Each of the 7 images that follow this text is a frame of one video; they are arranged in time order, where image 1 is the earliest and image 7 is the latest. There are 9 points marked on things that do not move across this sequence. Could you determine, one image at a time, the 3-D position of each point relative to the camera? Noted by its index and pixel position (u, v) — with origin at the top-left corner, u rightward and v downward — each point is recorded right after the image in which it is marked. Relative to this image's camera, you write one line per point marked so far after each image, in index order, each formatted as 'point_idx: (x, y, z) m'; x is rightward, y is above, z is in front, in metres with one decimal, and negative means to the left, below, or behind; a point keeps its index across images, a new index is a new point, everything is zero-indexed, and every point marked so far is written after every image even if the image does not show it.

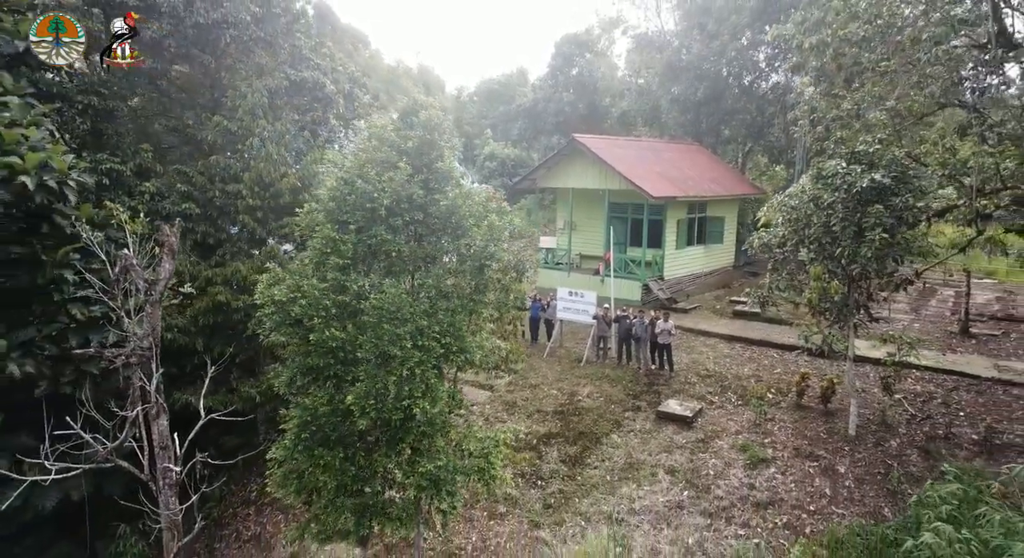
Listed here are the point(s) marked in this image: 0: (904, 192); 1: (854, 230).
0: (+4.0, +0.9, +6.1) m
1: (+3.5, +0.5, +6.3) m
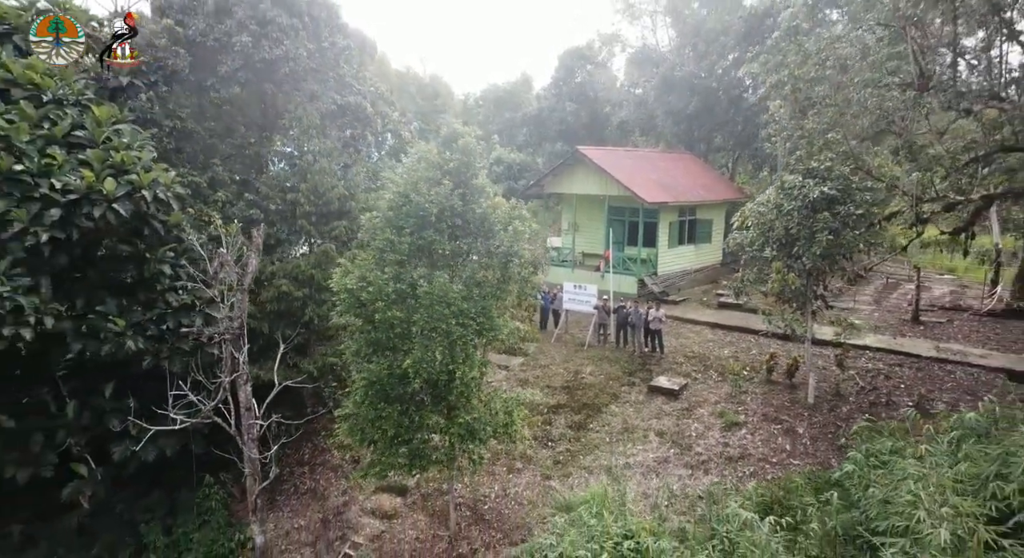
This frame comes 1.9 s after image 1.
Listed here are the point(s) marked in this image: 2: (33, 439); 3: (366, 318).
0: (+4.2, +1.0, +7.5) m
1: (+3.7, +0.6, +7.7) m
2: (-5.9, -1.9, +7.4) m
3: (-1.6, -0.4, +6.9) m
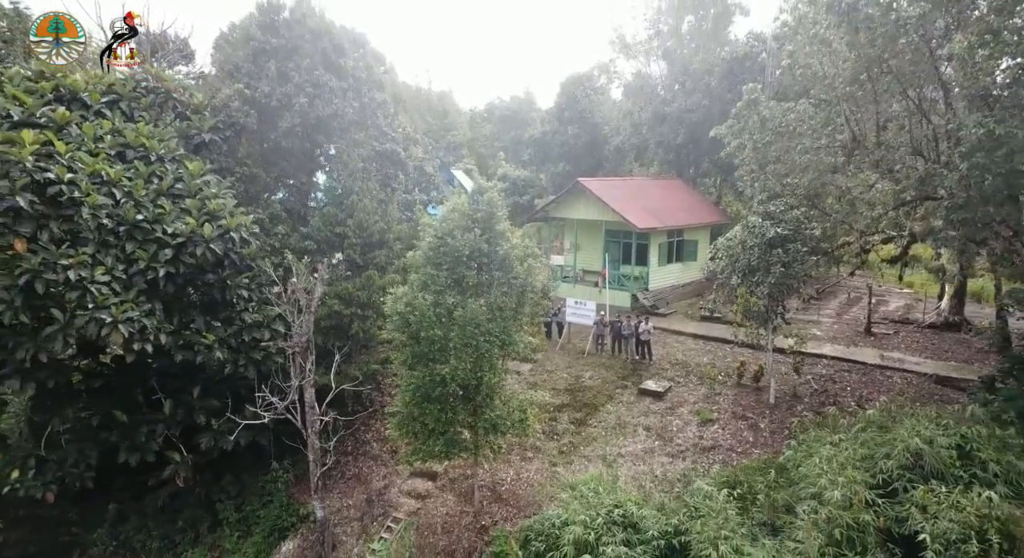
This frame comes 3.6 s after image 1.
0: (+4.4, +0.6, +9.3) m
1: (+4.0, +0.2, +9.5) m
2: (-5.7, -2.3, +9.2) m
3: (-1.4, -0.8, +8.7) m
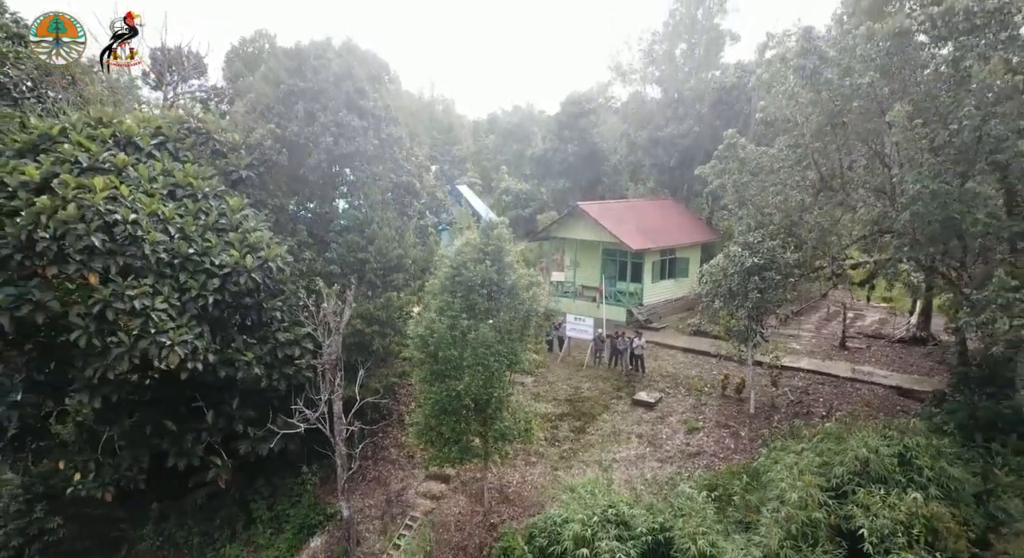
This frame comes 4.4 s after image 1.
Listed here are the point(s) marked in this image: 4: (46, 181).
0: (+4.5, +0.2, +10.4) m
1: (+4.1, -0.2, +10.7) m
2: (-5.6, -2.7, +10.3) m
3: (-1.3, -1.2, +9.8) m
4: (-7.1, +1.5, +9.3) m
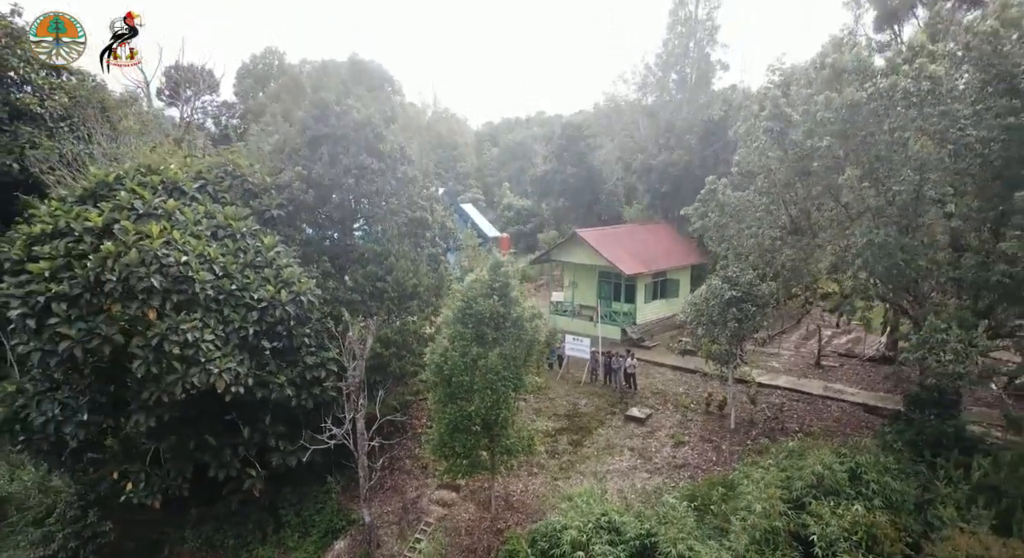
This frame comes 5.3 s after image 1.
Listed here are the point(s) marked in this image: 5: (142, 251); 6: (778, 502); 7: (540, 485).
0: (+4.6, -0.4, +11.7) m
1: (+4.1, -0.8, +11.9) m
2: (-5.5, -3.3, +11.6) m
3: (-1.2, -1.8, +11.1) m
4: (-7.1, +0.9, +10.5) m
5: (-6.2, +0.5, +10.1) m
6: (+3.8, -3.2, +8.7) m
7: (+0.6, -4.1, +12.1) m
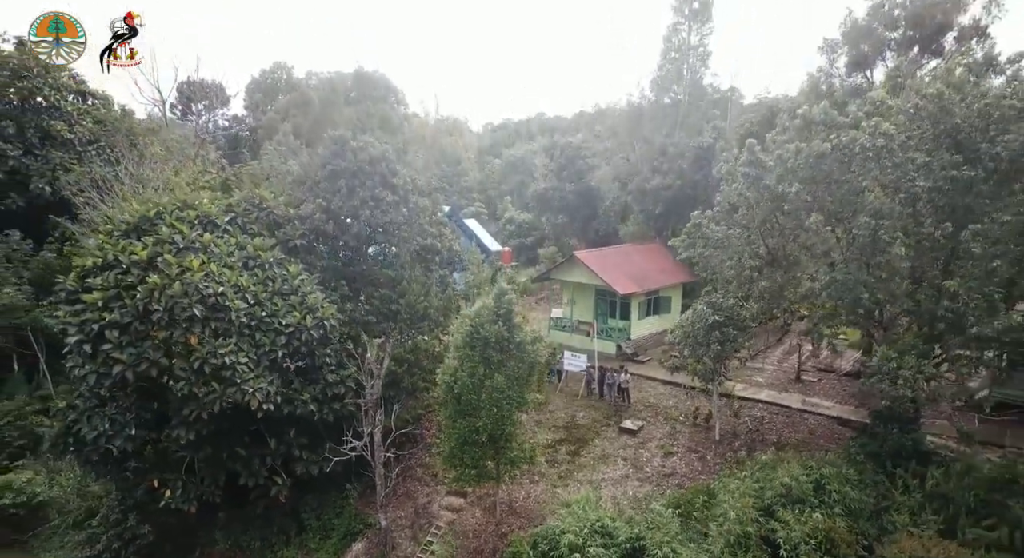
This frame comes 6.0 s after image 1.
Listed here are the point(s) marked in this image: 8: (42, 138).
0: (+4.7, -1.0, +12.9) m
1: (+4.2, -1.4, +13.1) m
2: (-5.4, -3.9, +12.7) m
3: (-1.2, -2.4, +12.2) m
4: (-7.0, +0.4, +11.7) m
5: (-6.2, -0.1, +11.3) m
6: (+3.9, -3.8, +9.9) m
7: (+0.6, -4.7, +13.2) m
8: (-14.2, +4.3, +18.3) m
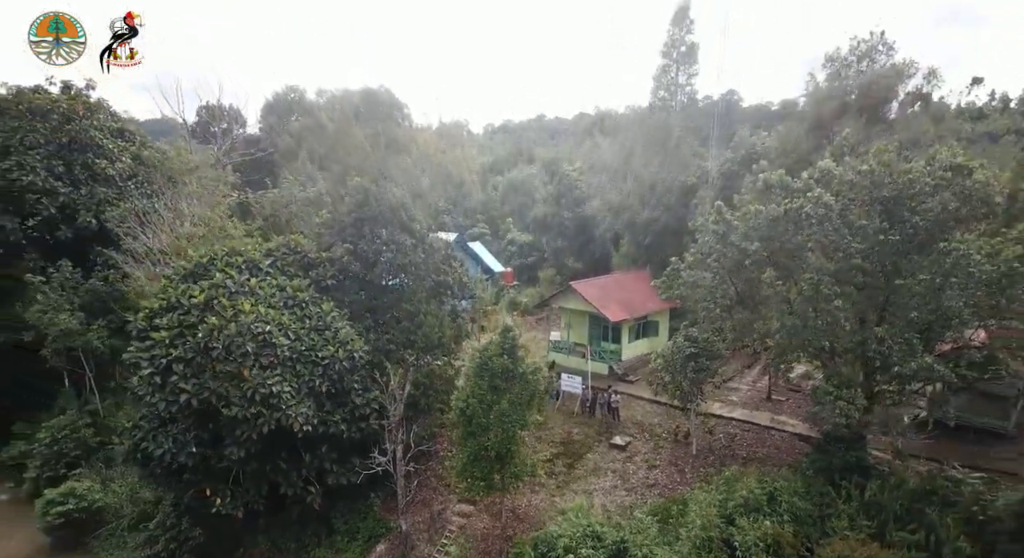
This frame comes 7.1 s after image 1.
0: (+4.8, -1.9, +14.9) m
1: (+4.3, -2.3, +15.1) m
2: (-5.3, -4.8, +14.8) m
3: (-1.1, -3.3, +14.2) m
4: (-6.9, -0.5, +13.7) m
5: (-6.1, -1.0, +13.3) m
6: (+4.0, -4.7, +11.9) m
7: (+0.7, -5.6, +15.3) m
8: (-14.1, +3.4, +20.3) m
